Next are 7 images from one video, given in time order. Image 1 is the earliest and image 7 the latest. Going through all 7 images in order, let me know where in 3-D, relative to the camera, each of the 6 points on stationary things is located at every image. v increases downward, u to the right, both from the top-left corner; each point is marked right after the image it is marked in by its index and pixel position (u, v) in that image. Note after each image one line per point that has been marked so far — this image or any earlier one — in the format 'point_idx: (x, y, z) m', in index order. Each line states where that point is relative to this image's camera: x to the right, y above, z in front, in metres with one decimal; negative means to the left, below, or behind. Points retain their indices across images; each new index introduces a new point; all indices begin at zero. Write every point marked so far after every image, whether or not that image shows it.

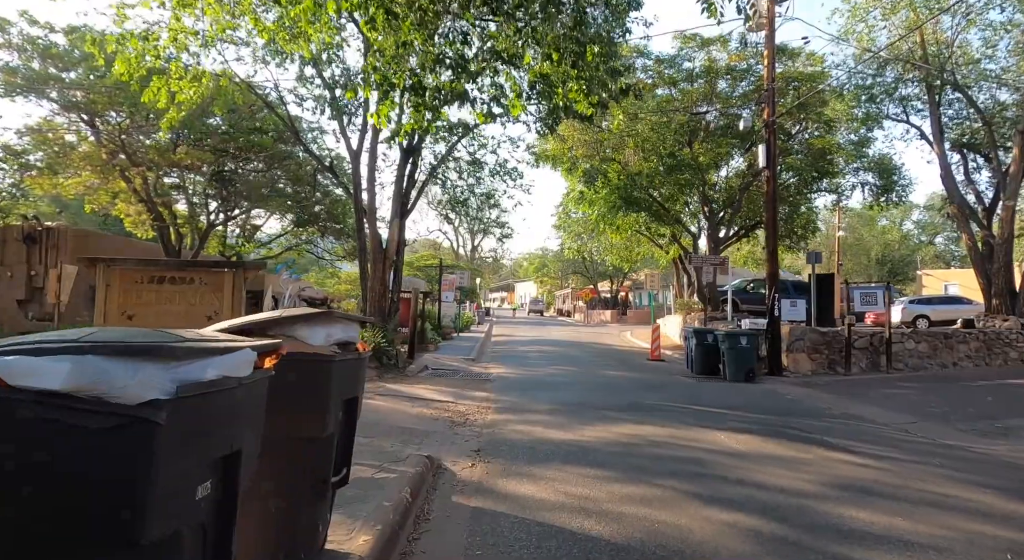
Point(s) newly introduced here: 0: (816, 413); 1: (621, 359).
0: (+5.1, -2.2, +10.0) m
1: (+3.7, -2.7, +19.8) m
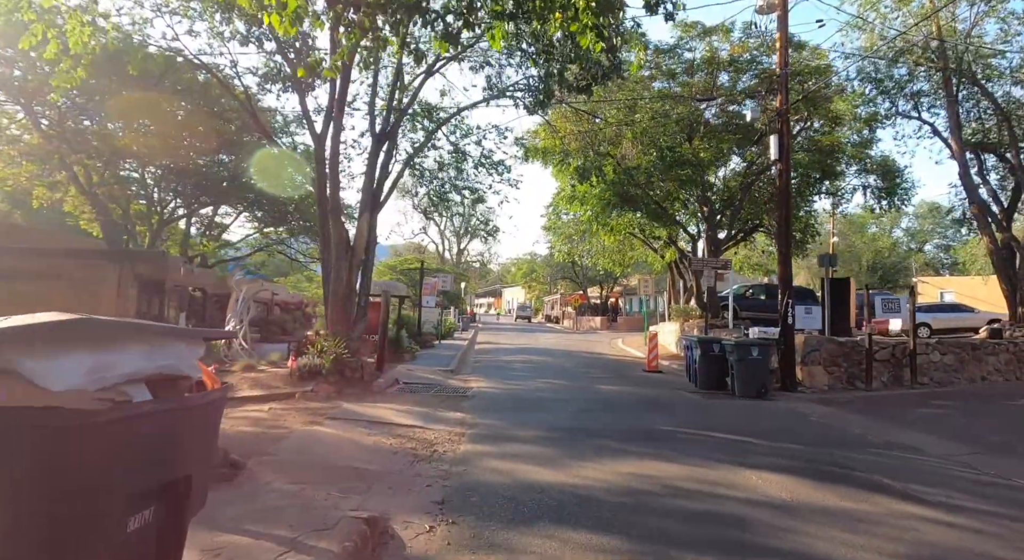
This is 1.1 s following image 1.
0: (+4.8, -2.3, +8.4) m
1: (+3.2, -2.8, +18.2) m
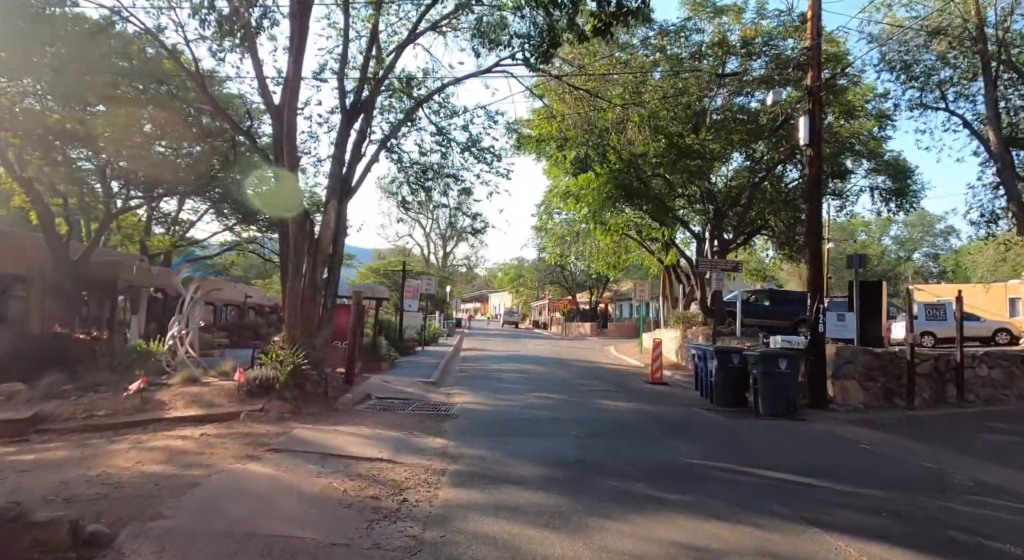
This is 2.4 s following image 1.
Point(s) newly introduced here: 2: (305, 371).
0: (+4.7, -2.2, +6.7) m
1: (+2.9, -2.9, +16.4) m
2: (-3.5, -1.6, +10.2) m
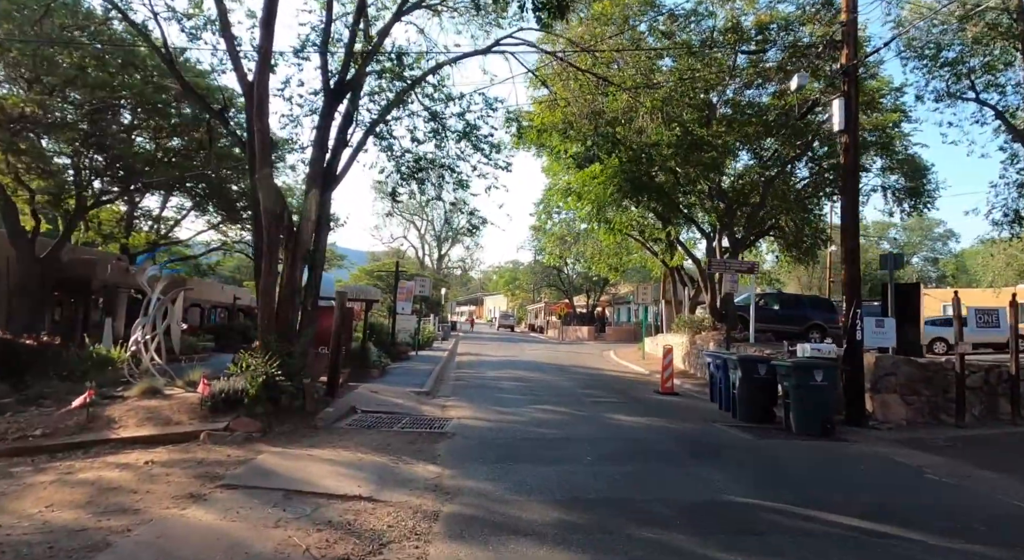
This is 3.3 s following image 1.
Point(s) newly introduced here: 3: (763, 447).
0: (+4.8, -2.2, +5.4) m
1: (+2.9, -2.9, +15.2) m
2: (-3.5, -1.5, +8.9) m
3: (+3.7, -2.5, +8.8) m
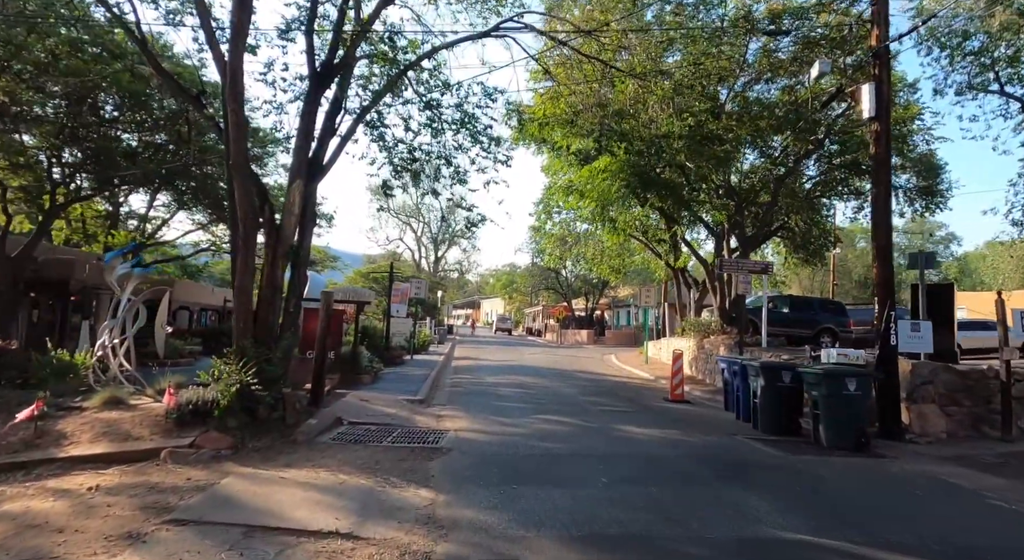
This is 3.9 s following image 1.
0: (+4.9, -2.2, +4.5) m
1: (+2.9, -2.9, +14.3) m
2: (-3.4, -1.5, +8.0) m
3: (+3.8, -2.5, +7.9) m
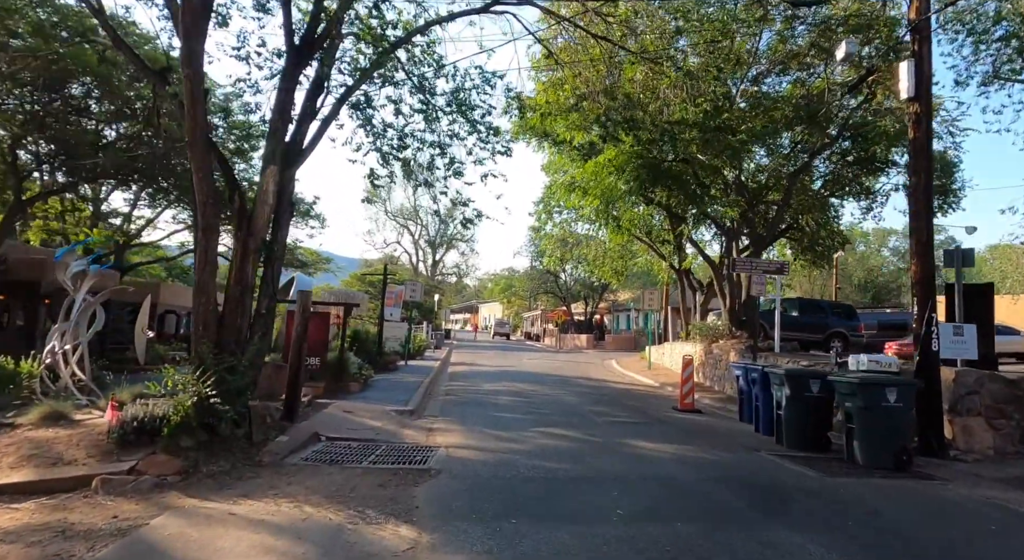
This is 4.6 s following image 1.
0: (+4.9, -2.1, +3.5) m
1: (+2.9, -2.9, +13.3) m
2: (-3.5, -1.5, +6.9) m
3: (+3.7, -2.4, +6.9) m
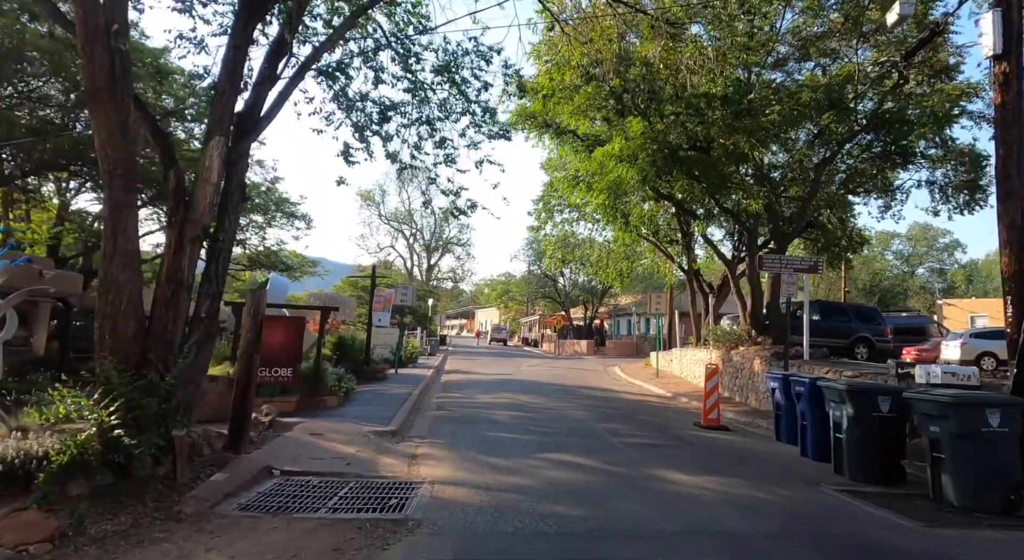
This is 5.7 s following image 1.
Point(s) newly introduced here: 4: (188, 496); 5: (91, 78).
0: (+4.9, -2.0, +1.8) m
1: (+2.9, -2.9, +11.6) m
2: (-3.4, -1.4, +5.2) m
3: (+3.8, -2.3, +5.2) m
4: (-3.1, -2.0, +5.6) m
5: (-3.9, +1.9, +5.8) m
